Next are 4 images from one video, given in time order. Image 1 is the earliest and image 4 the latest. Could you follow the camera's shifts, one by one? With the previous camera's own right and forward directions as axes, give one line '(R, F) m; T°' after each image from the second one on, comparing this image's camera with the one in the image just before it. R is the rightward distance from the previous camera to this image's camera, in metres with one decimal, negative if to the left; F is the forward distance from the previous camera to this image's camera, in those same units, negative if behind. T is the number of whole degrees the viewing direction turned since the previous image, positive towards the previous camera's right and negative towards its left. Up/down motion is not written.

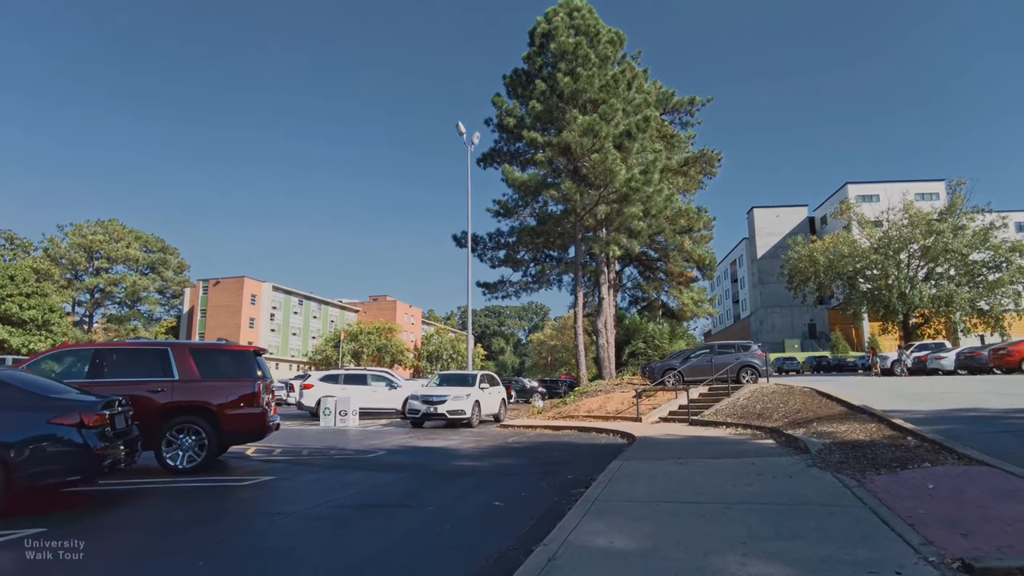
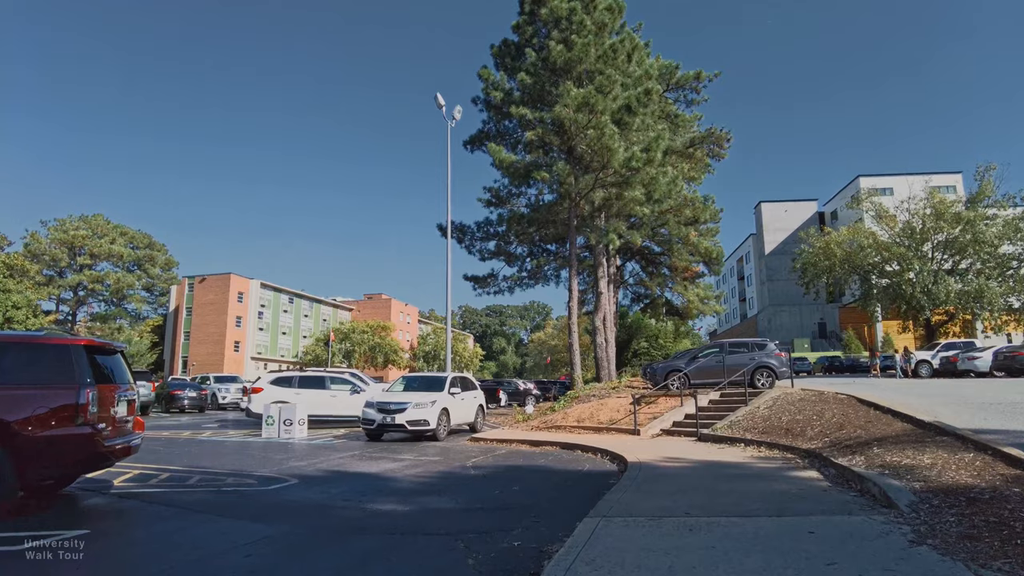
(+0.6, +2.6) m; 0°
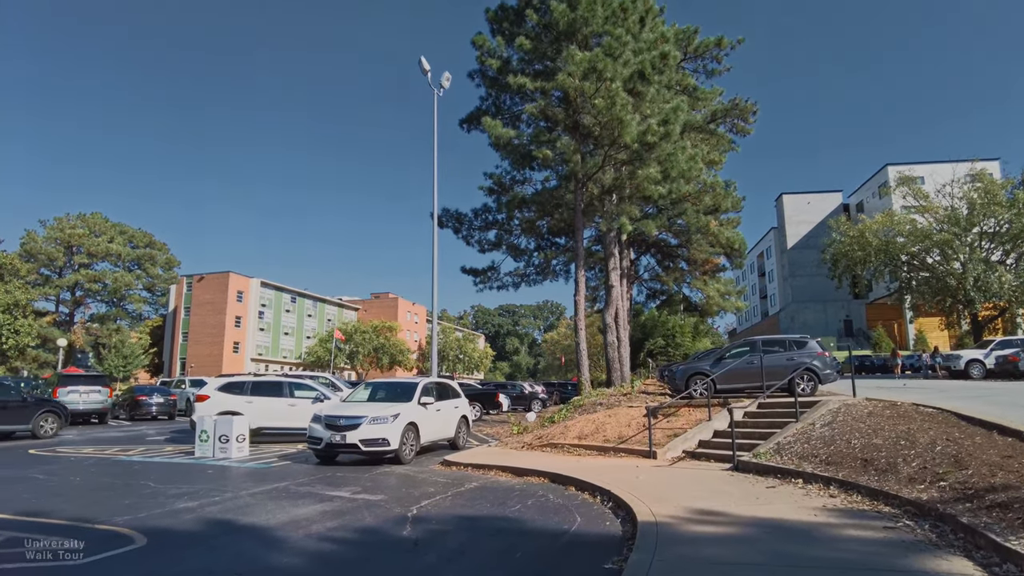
(+0.6, +2.8) m; -1°
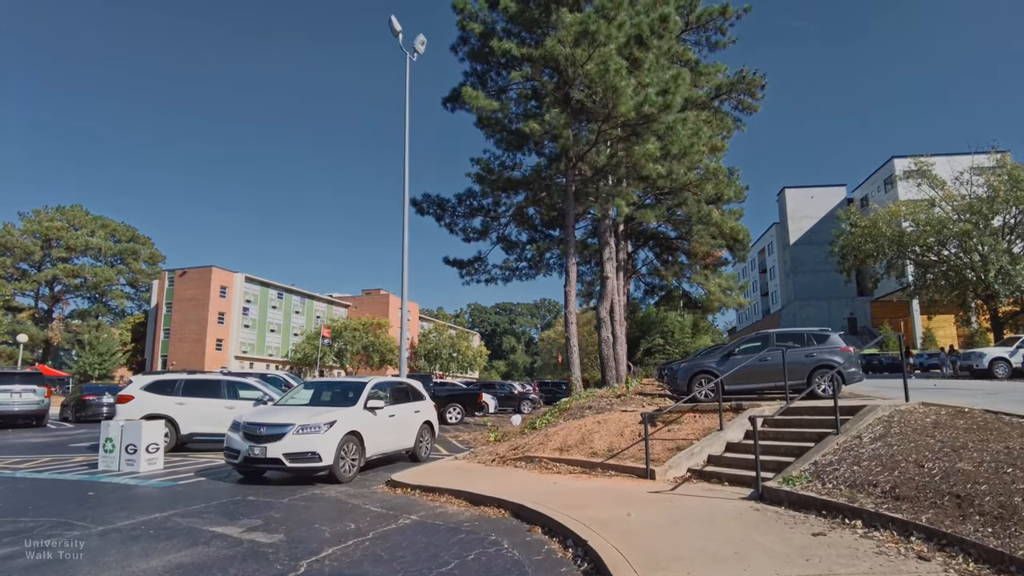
(+0.5, +2.1) m; 0°
